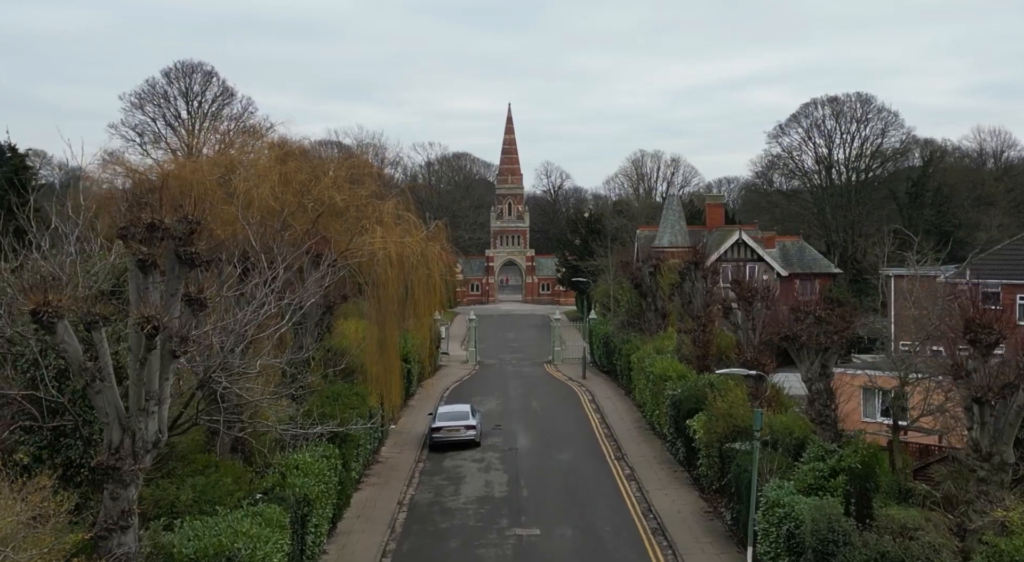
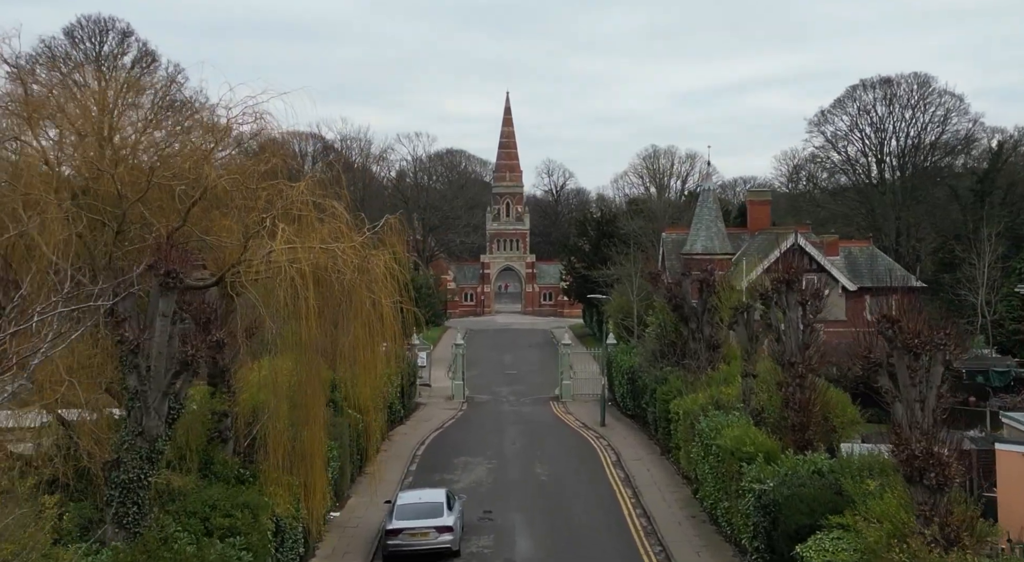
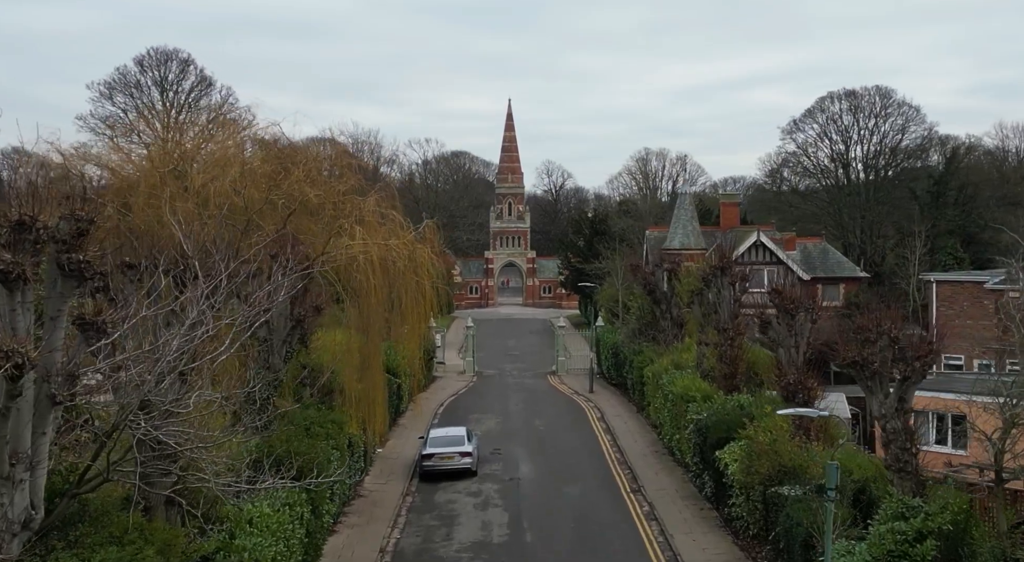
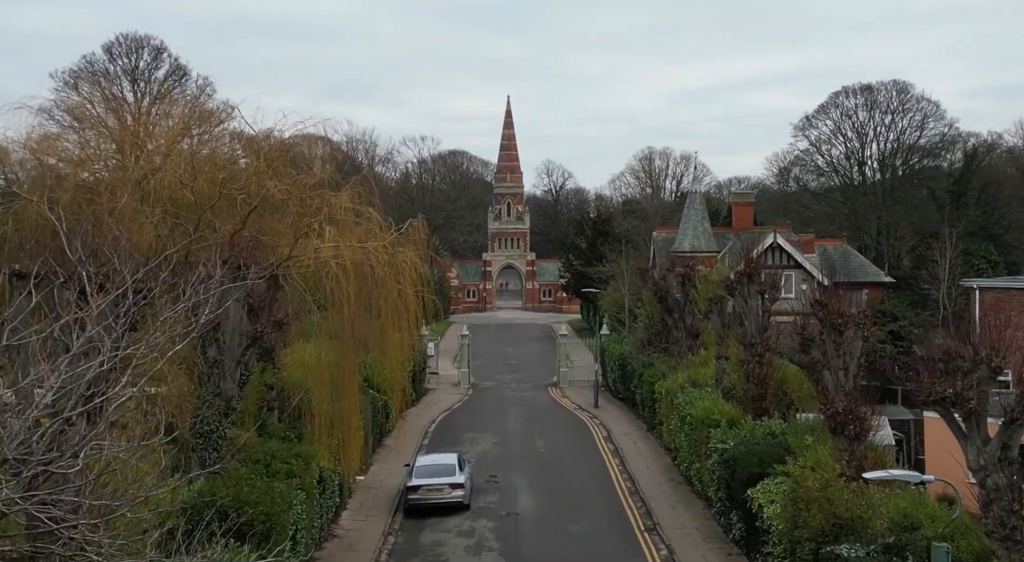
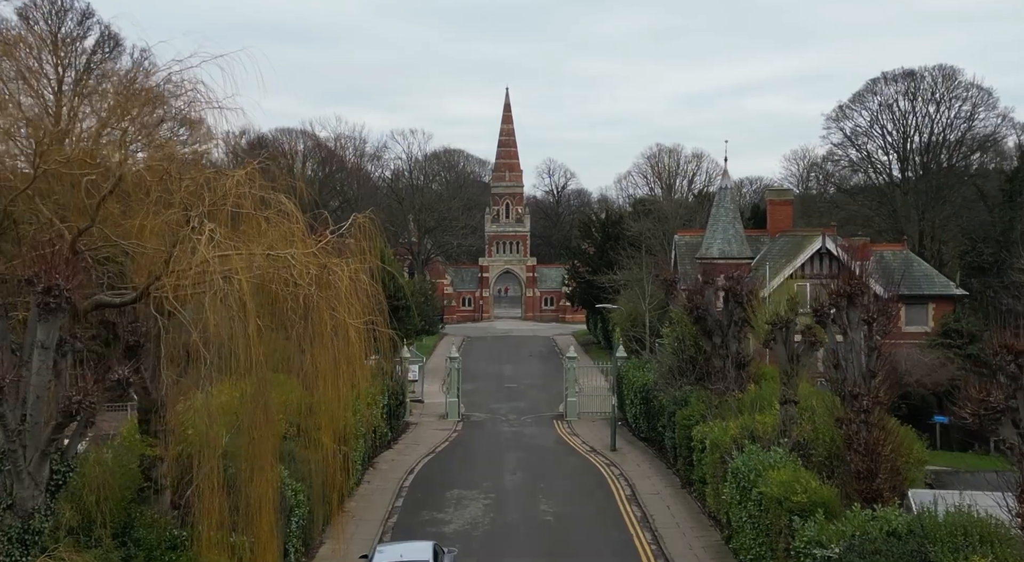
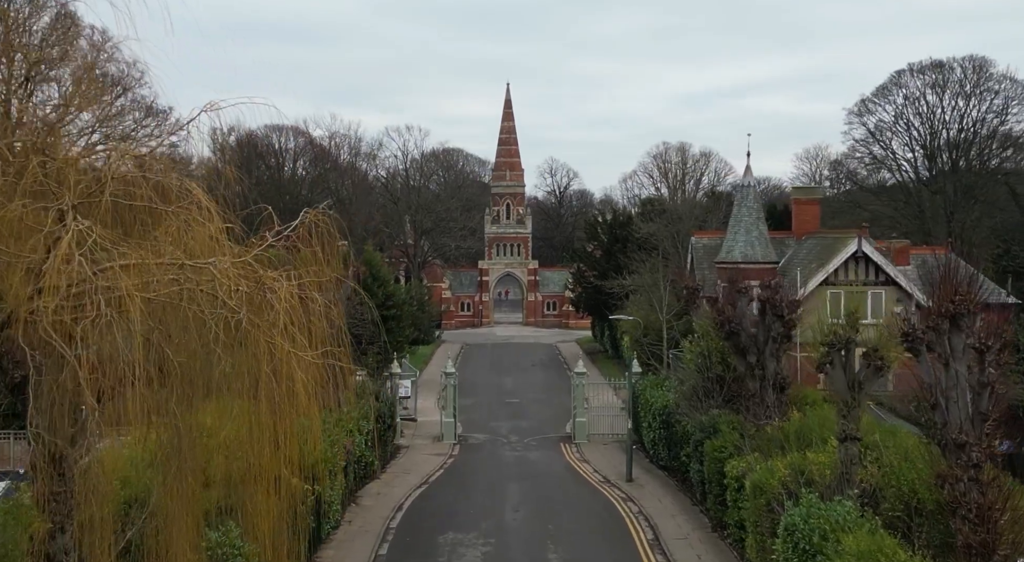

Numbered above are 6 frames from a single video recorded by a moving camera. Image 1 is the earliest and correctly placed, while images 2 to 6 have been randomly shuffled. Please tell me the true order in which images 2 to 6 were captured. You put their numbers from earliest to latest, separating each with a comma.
3, 4, 2, 5, 6
